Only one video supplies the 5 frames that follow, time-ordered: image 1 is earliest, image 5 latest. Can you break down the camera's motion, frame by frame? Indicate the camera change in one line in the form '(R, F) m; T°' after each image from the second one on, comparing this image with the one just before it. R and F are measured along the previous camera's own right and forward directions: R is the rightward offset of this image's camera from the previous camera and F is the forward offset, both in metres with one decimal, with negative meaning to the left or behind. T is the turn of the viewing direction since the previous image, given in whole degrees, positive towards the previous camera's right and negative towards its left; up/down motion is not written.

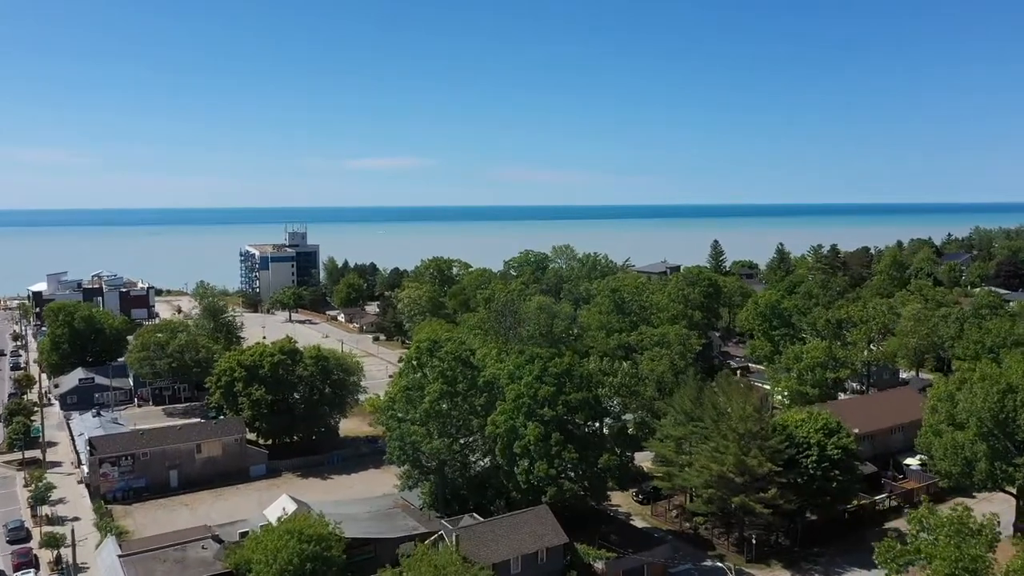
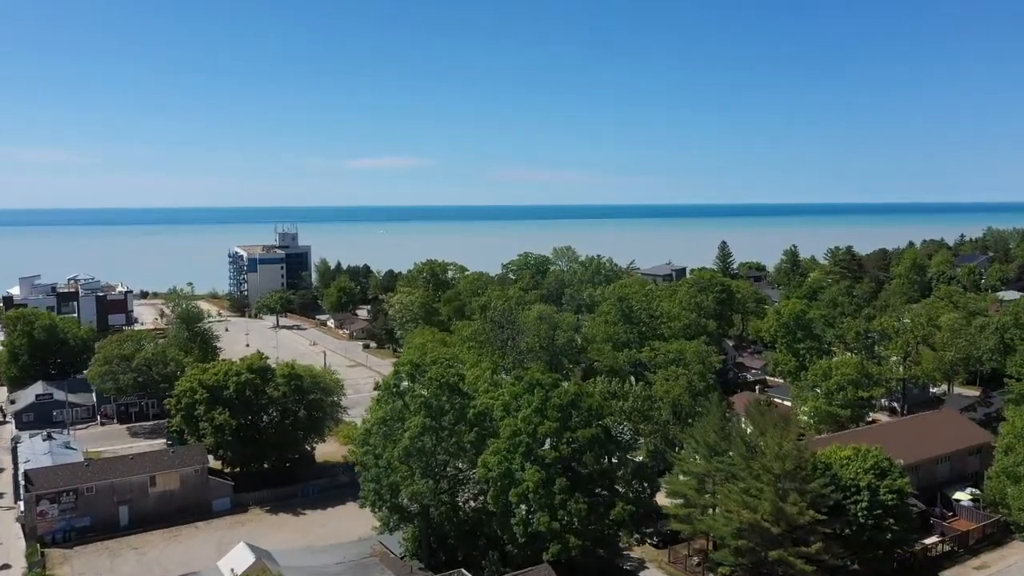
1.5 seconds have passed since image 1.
(+0.1, +3.5) m; 0°
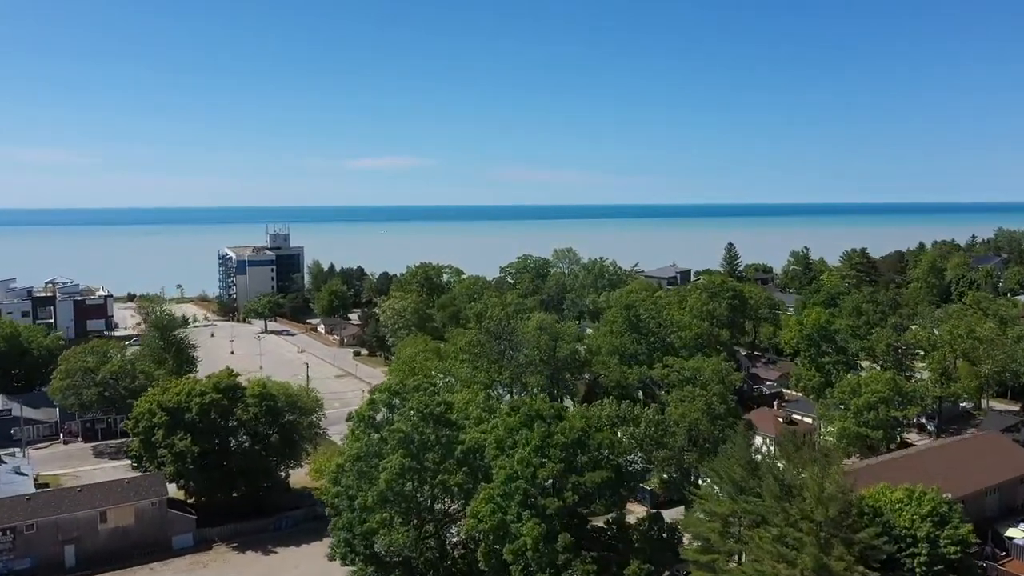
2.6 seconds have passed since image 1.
(+0.1, +3.0) m; 0°
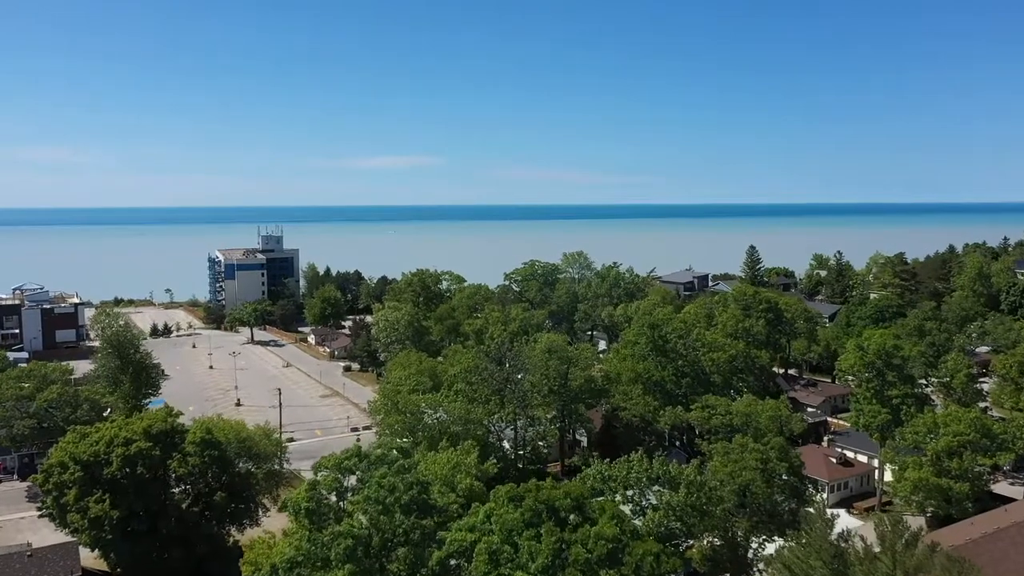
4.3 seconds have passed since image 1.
(+0.1, +5.1) m; -1°
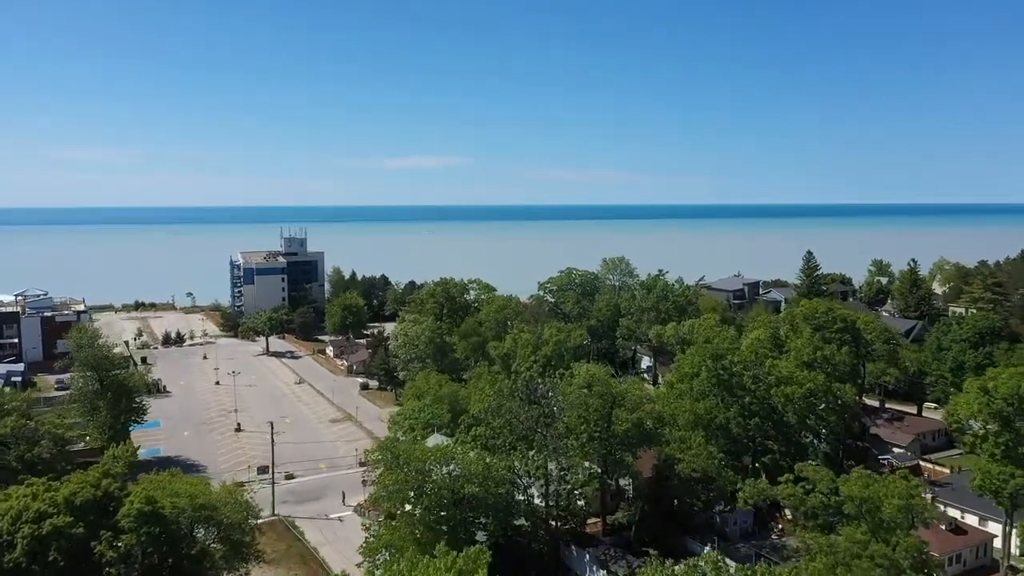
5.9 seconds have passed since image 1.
(+0.1, +5.1) m; -3°
